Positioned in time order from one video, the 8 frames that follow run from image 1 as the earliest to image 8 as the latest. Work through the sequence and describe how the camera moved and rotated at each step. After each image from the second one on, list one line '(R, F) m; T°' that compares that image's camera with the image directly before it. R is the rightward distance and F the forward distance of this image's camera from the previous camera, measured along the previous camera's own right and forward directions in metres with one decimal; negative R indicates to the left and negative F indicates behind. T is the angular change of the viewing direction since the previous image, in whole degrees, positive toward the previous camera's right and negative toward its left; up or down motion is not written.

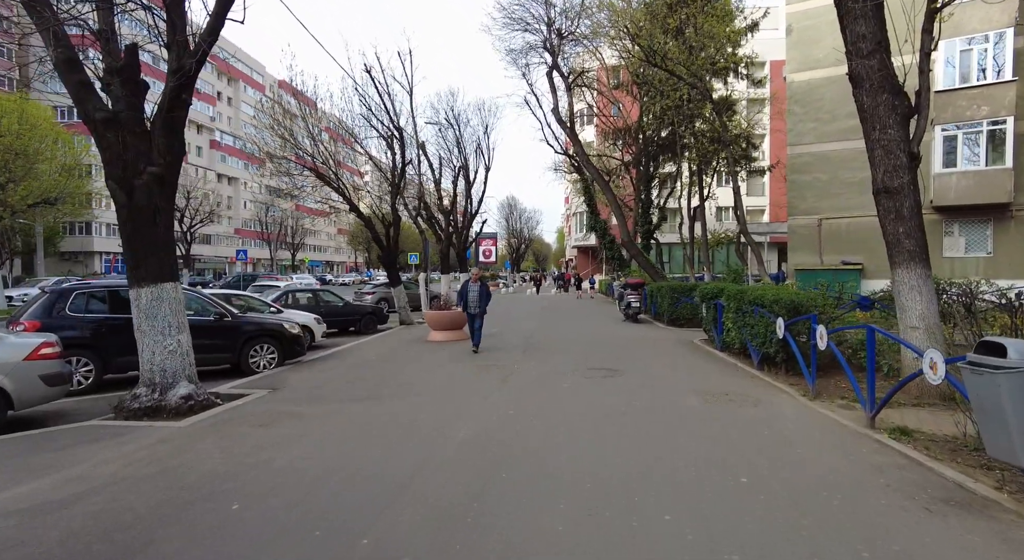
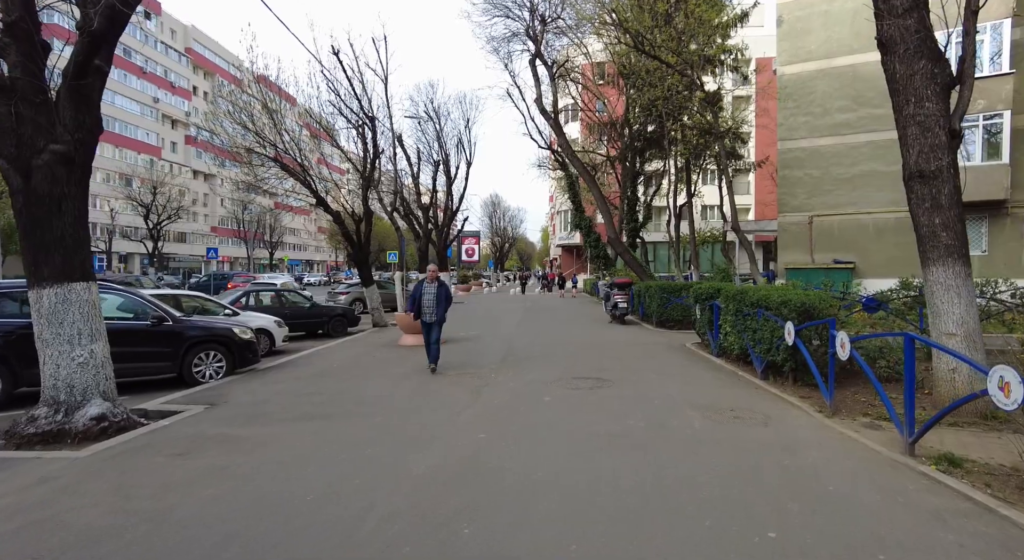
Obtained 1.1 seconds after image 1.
(+0.1, +1.0) m; +2°
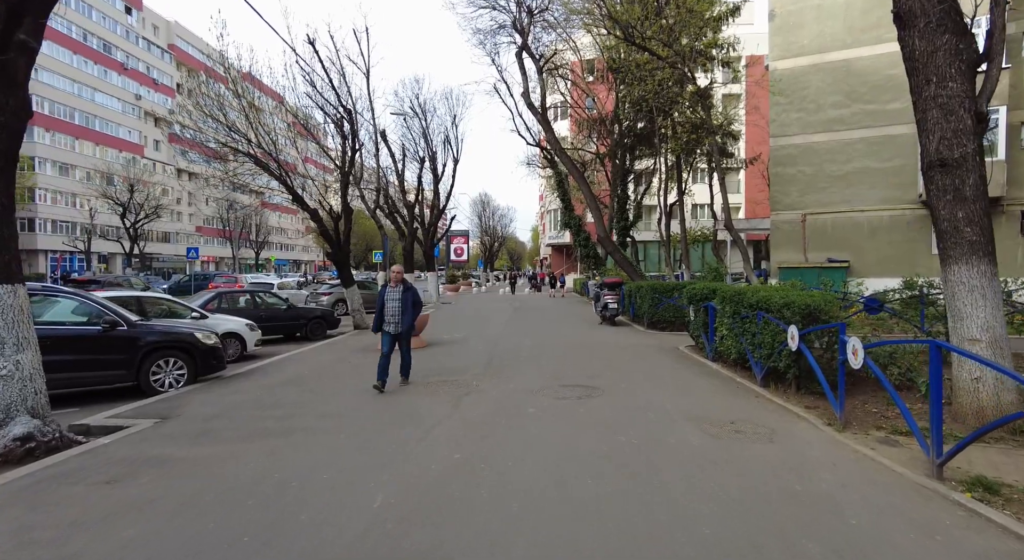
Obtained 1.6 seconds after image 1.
(+0.1, +0.6) m; +1°
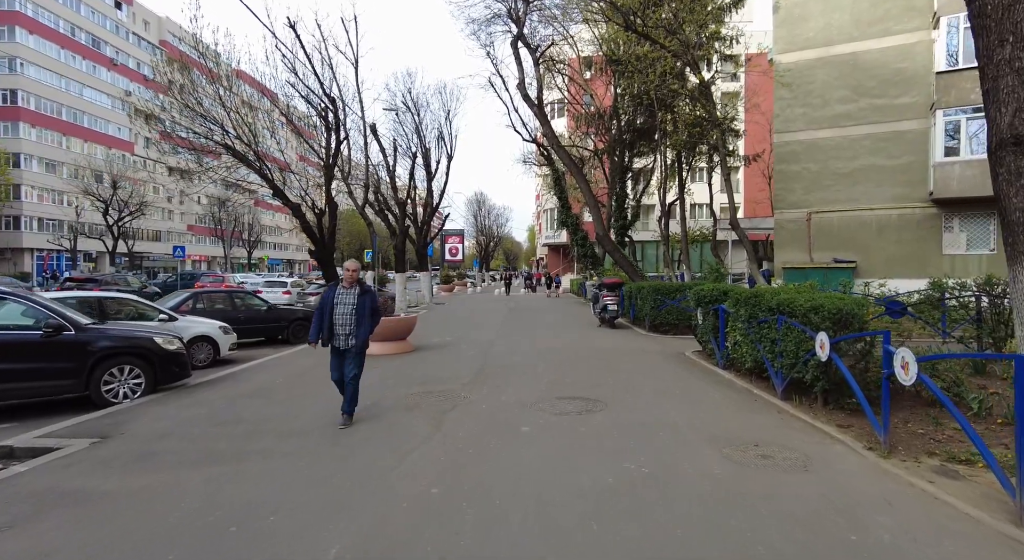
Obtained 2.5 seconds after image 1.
(+0.1, +0.8) m; 0°
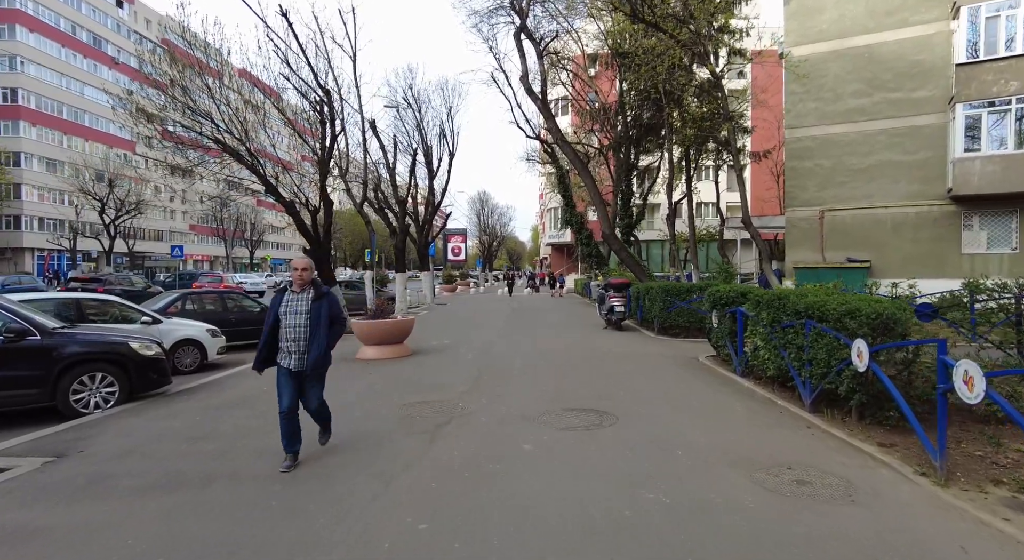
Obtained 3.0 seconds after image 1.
(0.0, +0.6) m; 0°
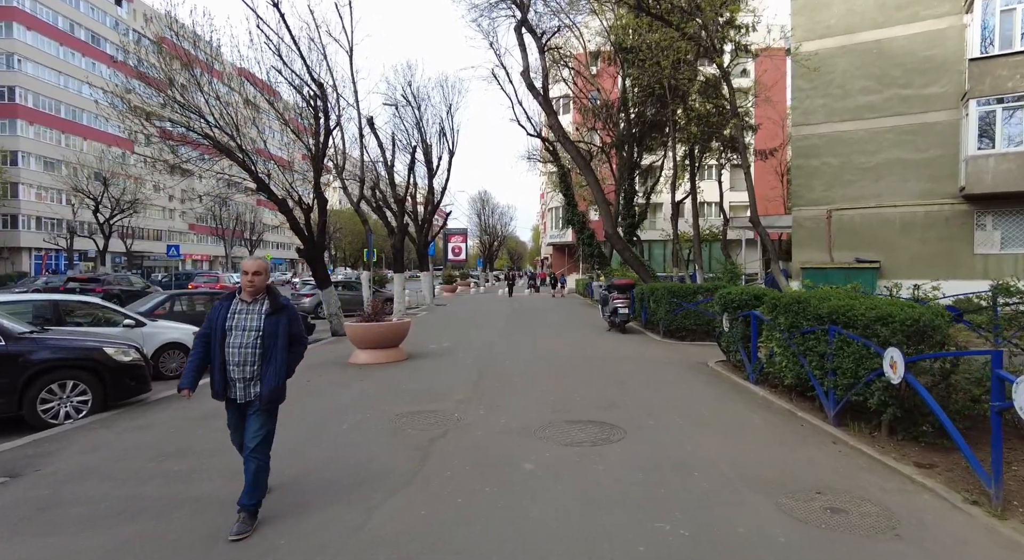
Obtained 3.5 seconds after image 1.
(0.0, +0.5) m; 0°
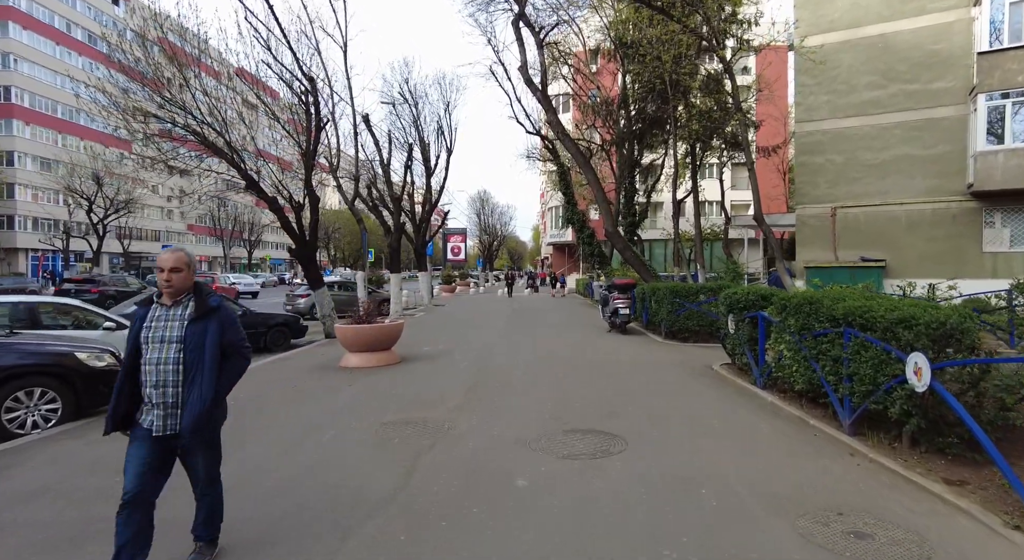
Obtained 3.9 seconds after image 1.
(+0.1, +0.4) m; 0°
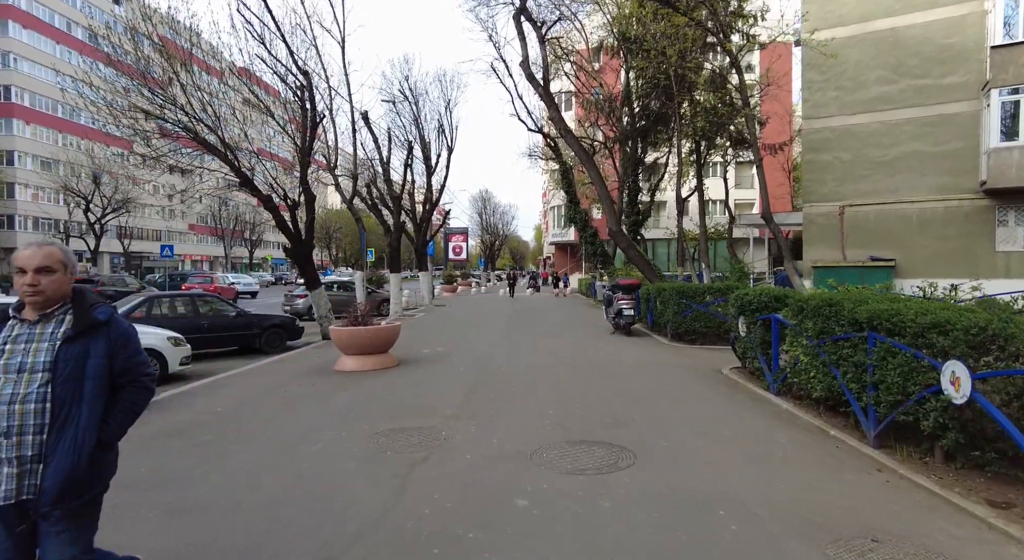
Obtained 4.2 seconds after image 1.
(0.0, +0.4) m; 0°
